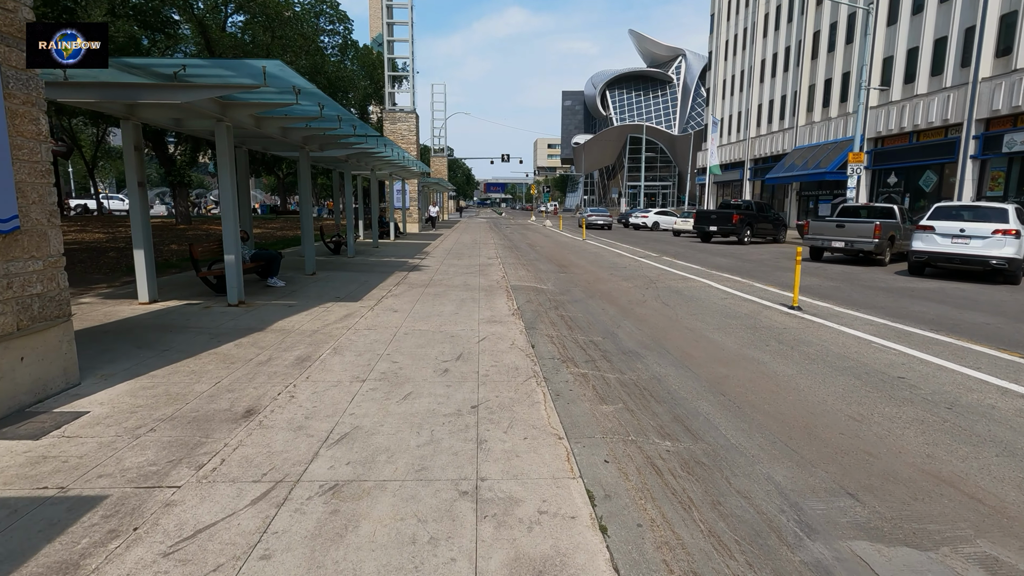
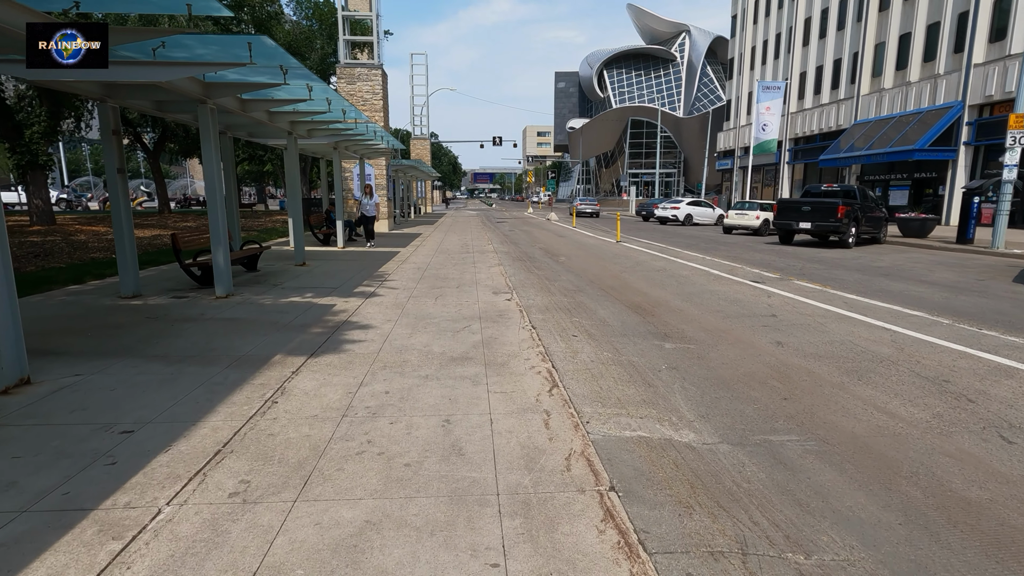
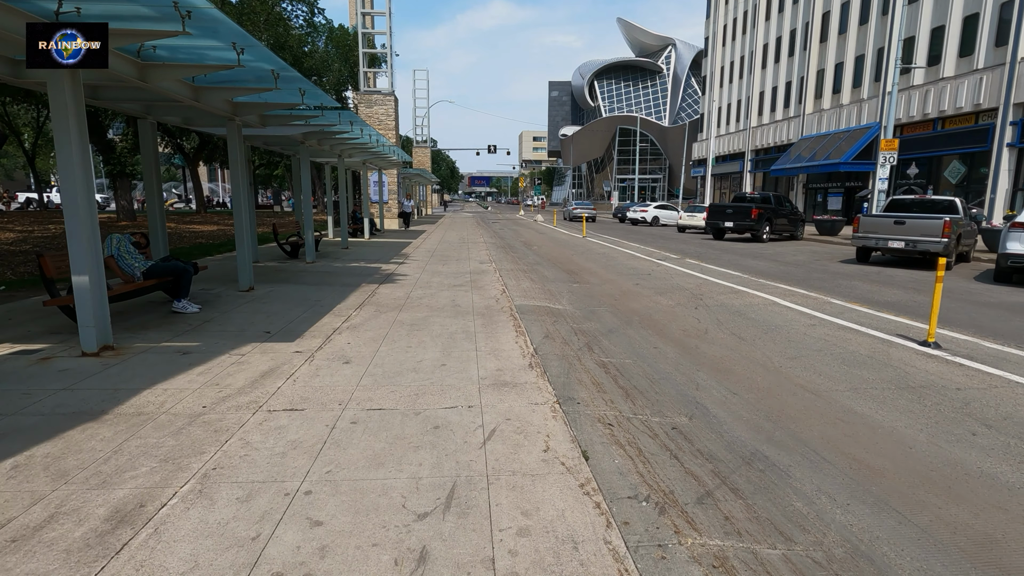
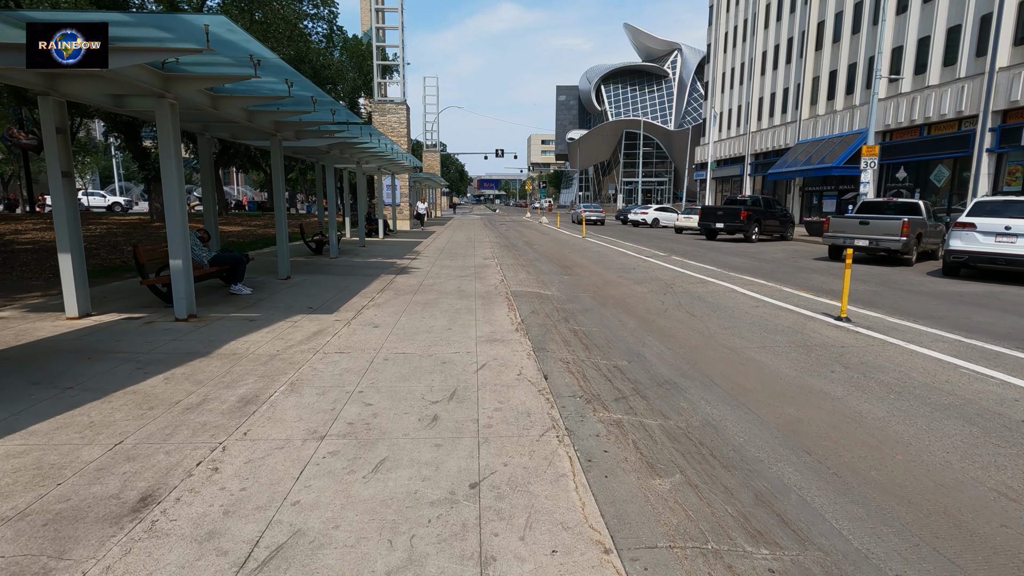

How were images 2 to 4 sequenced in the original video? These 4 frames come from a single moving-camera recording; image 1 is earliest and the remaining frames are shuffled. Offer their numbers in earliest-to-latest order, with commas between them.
4, 3, 2
